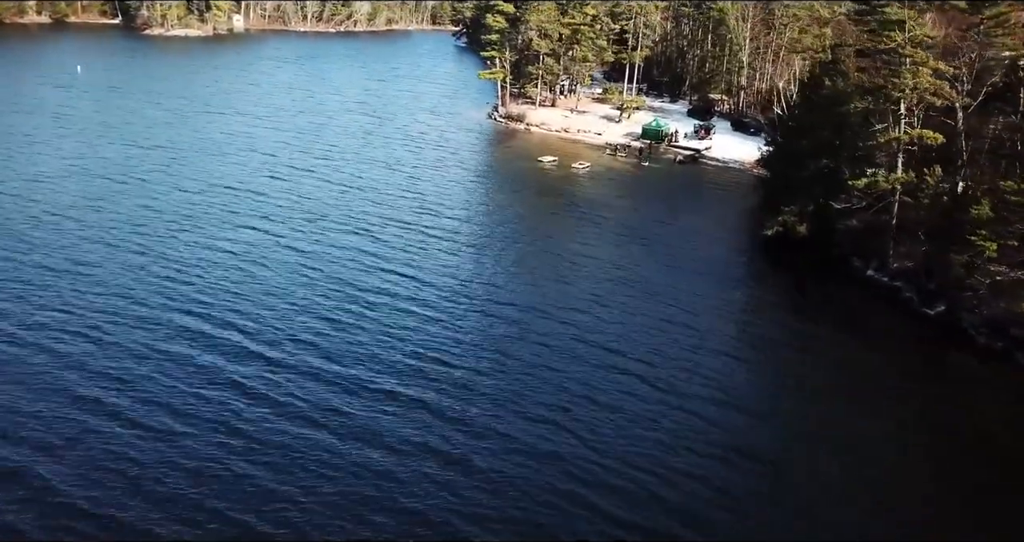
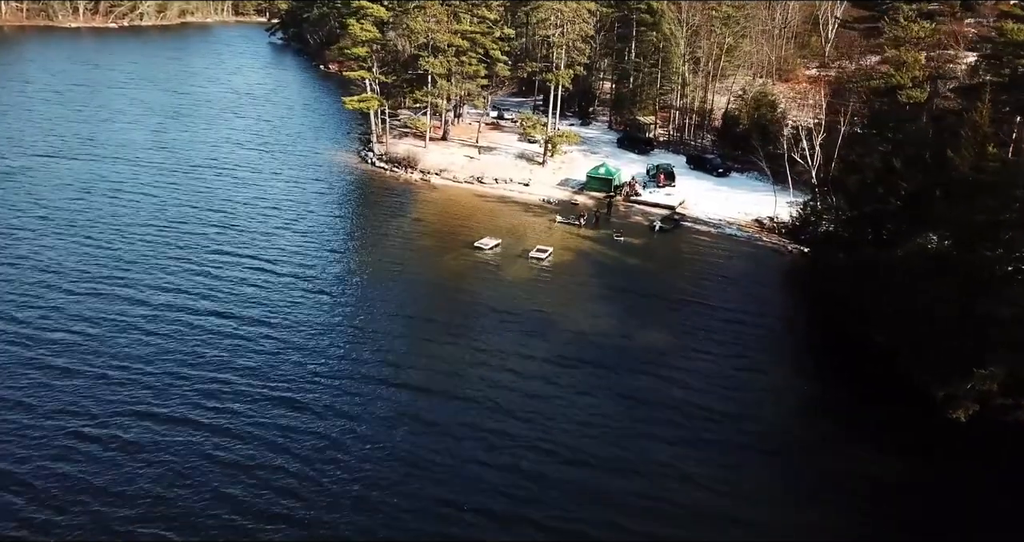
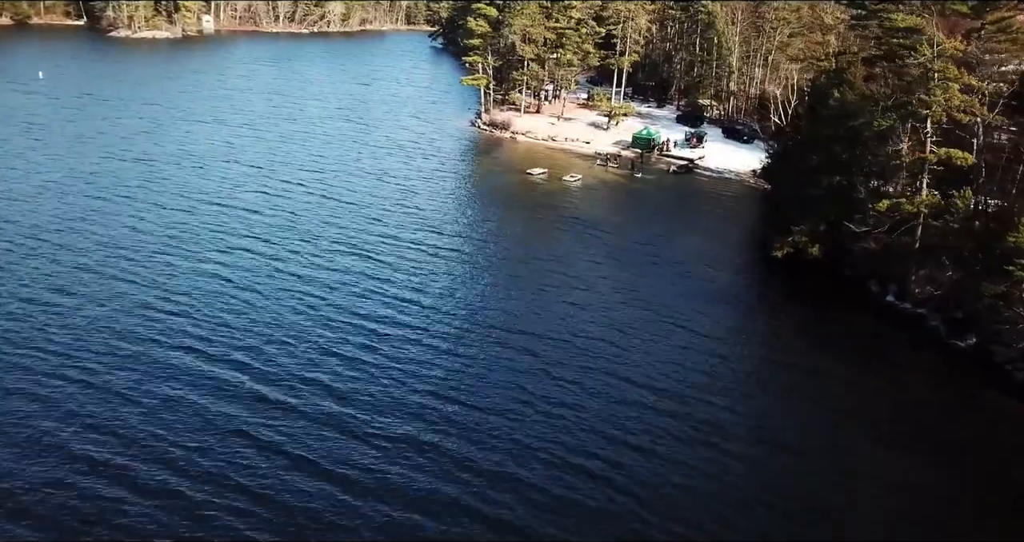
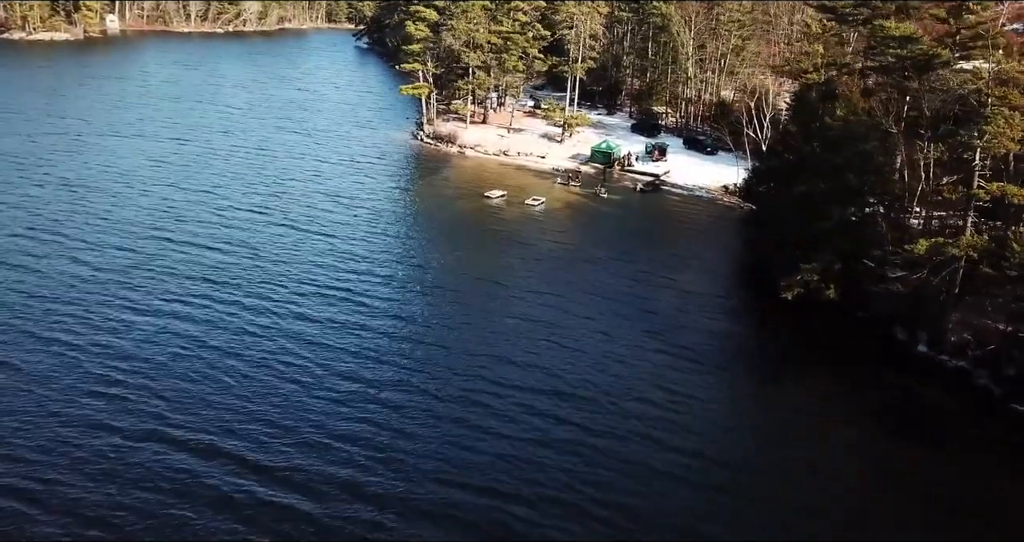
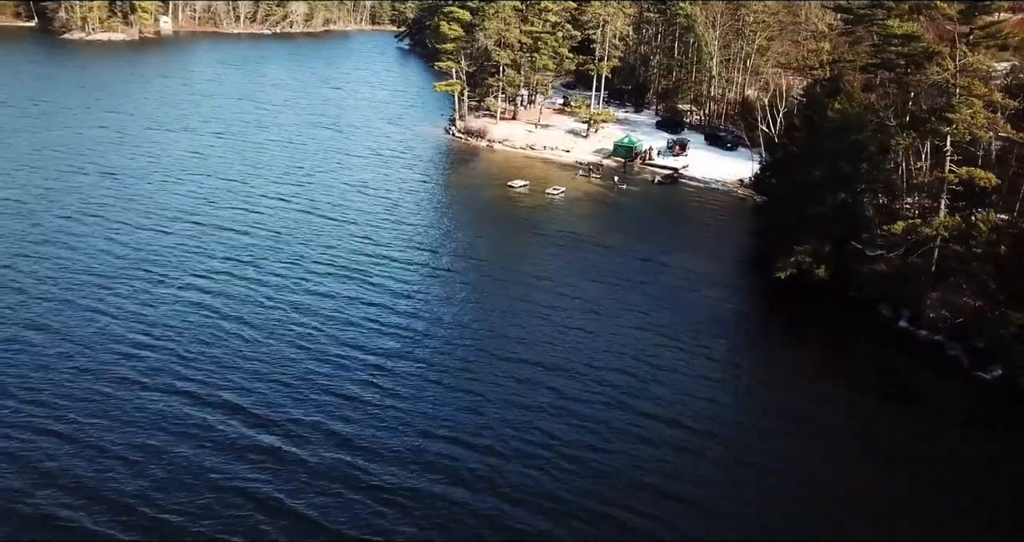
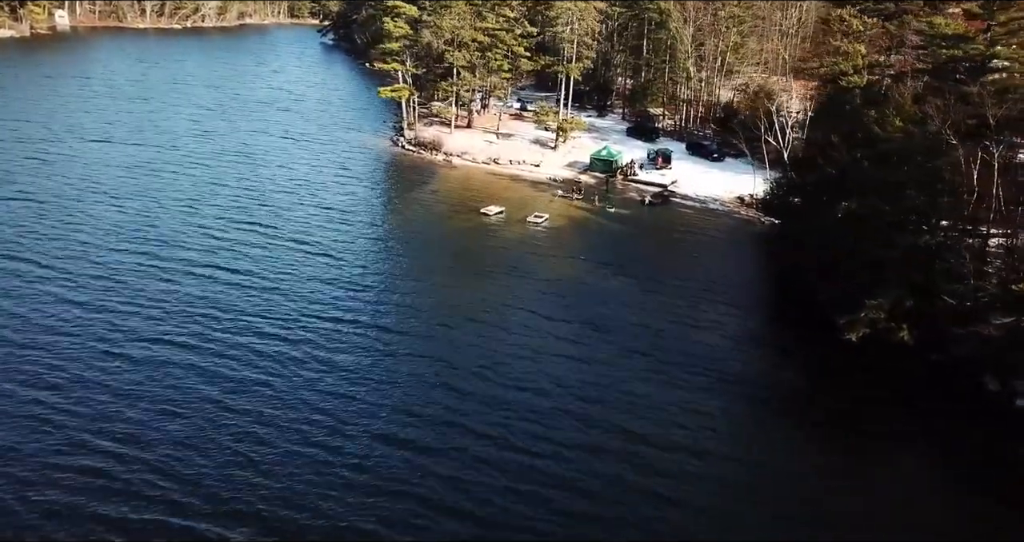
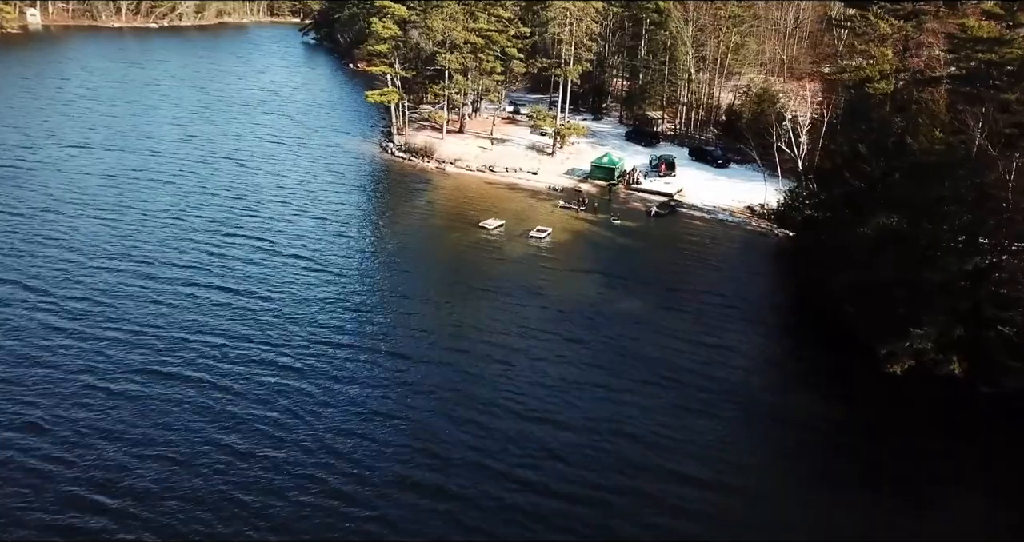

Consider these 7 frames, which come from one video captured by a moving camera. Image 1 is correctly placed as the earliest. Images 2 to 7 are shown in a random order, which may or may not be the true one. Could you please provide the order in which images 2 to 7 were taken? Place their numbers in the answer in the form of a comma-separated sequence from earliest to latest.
3, 5, 4, 6, 7, 2
